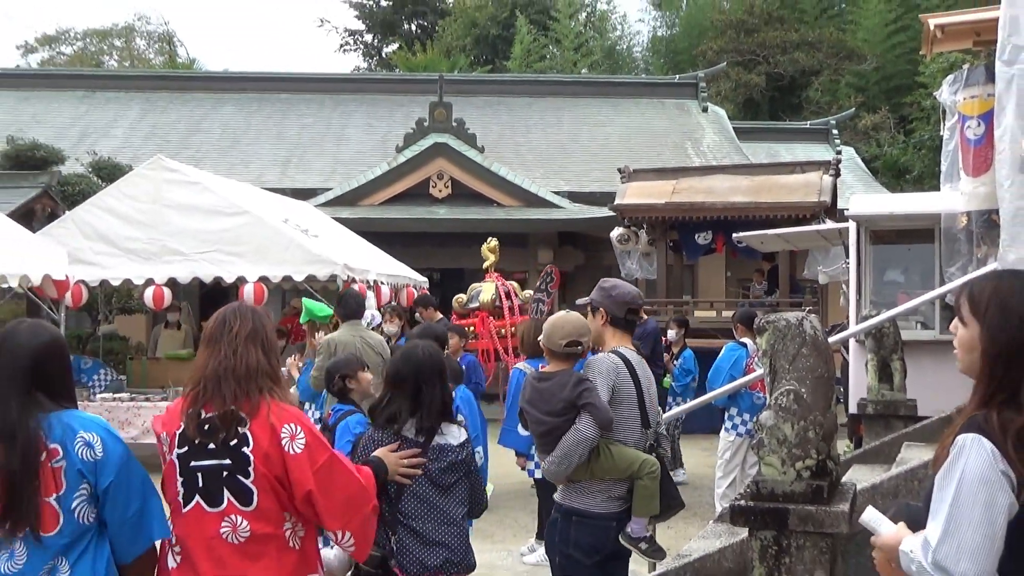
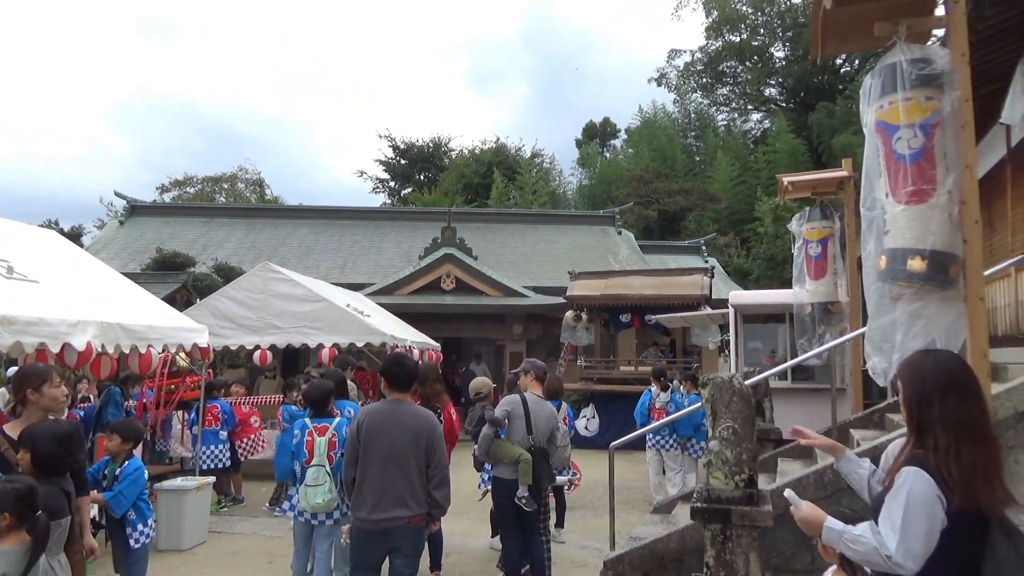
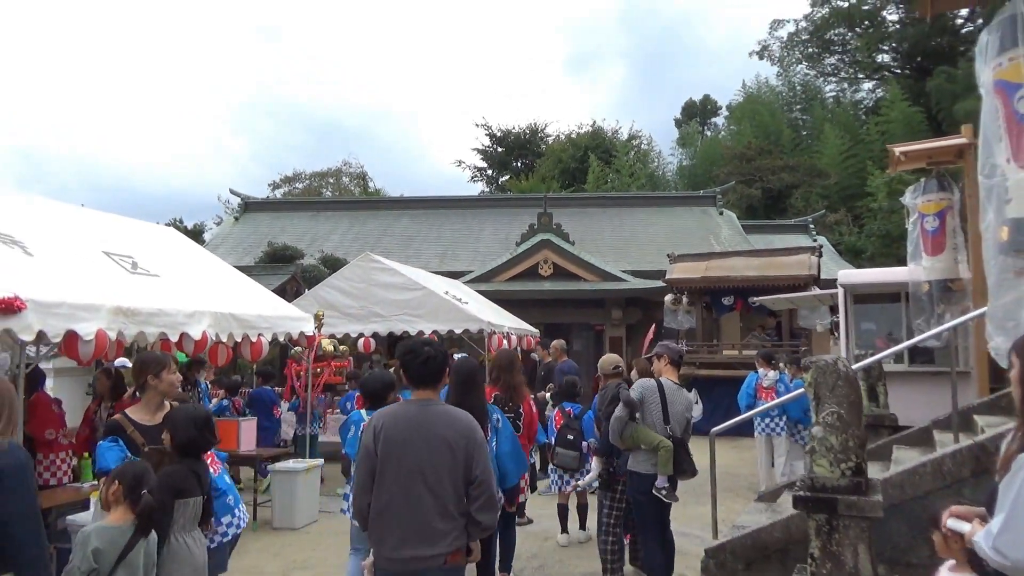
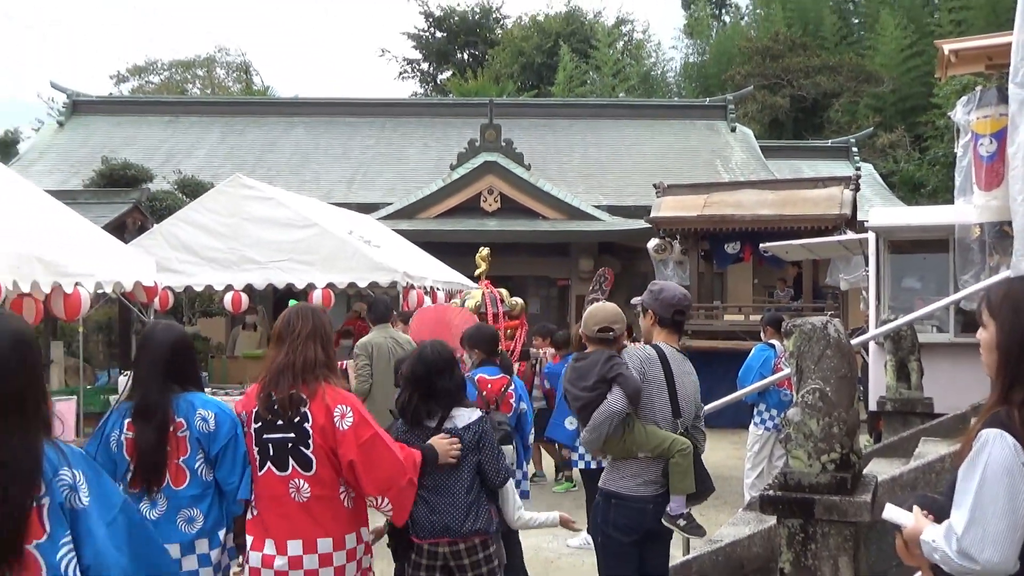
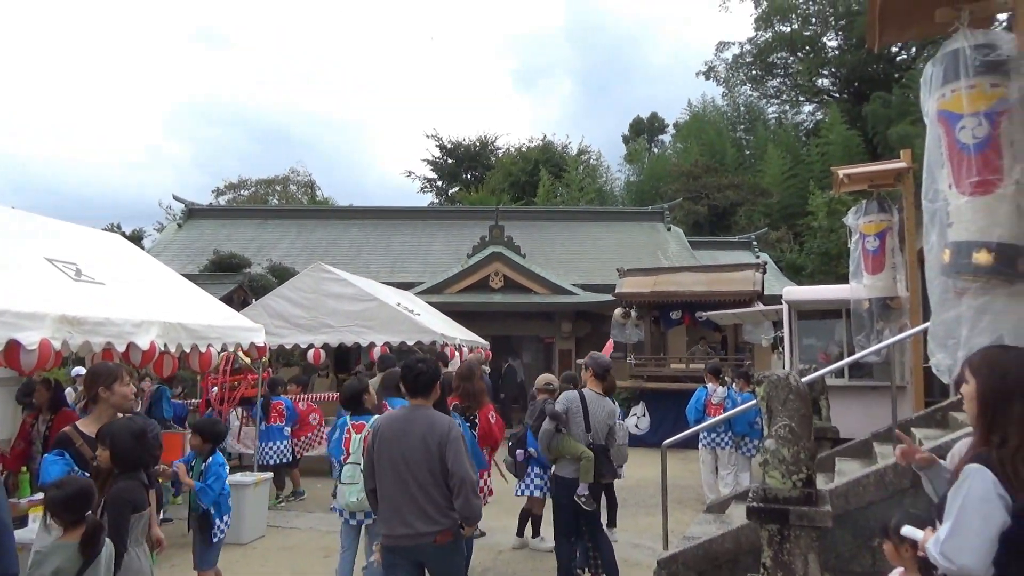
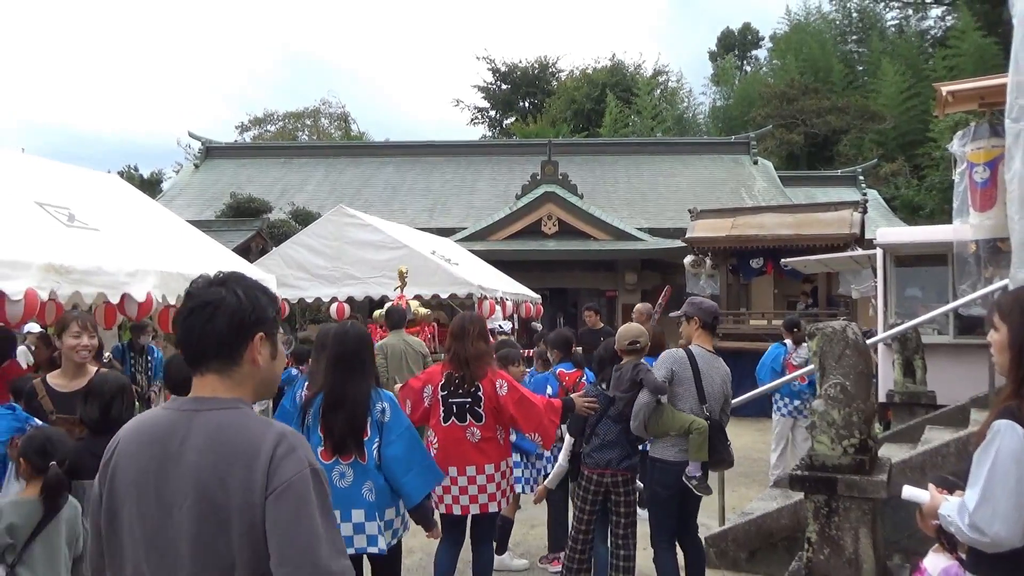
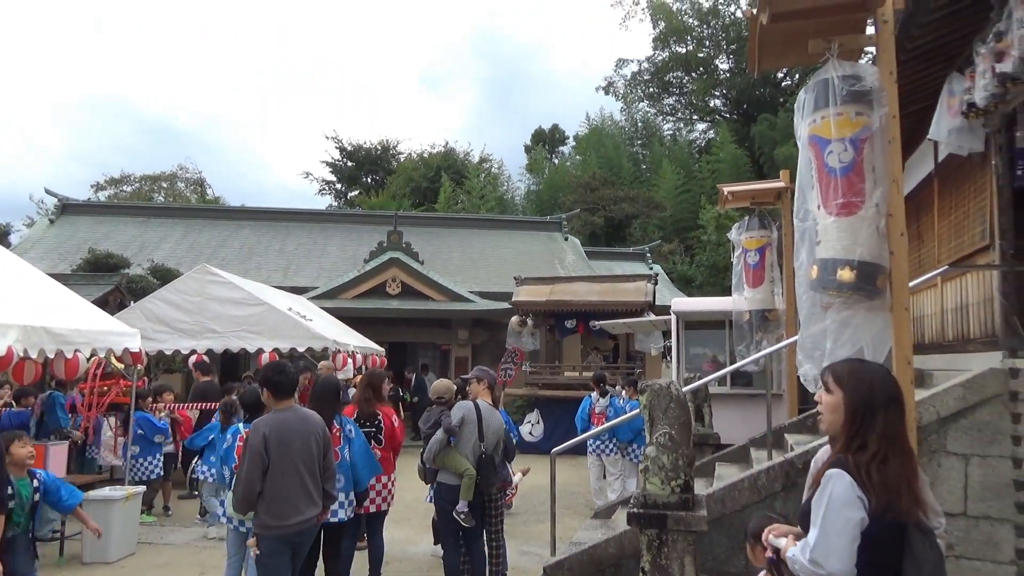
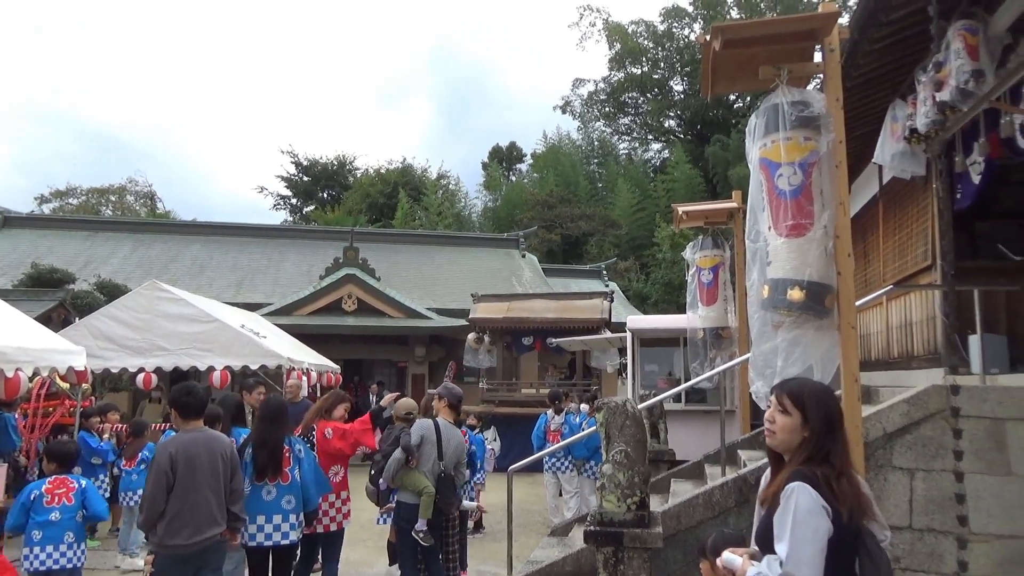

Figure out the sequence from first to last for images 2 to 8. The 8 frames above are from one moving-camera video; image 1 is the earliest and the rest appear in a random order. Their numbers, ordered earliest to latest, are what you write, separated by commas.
4, 6, 3, 5, 2, 7, 8
